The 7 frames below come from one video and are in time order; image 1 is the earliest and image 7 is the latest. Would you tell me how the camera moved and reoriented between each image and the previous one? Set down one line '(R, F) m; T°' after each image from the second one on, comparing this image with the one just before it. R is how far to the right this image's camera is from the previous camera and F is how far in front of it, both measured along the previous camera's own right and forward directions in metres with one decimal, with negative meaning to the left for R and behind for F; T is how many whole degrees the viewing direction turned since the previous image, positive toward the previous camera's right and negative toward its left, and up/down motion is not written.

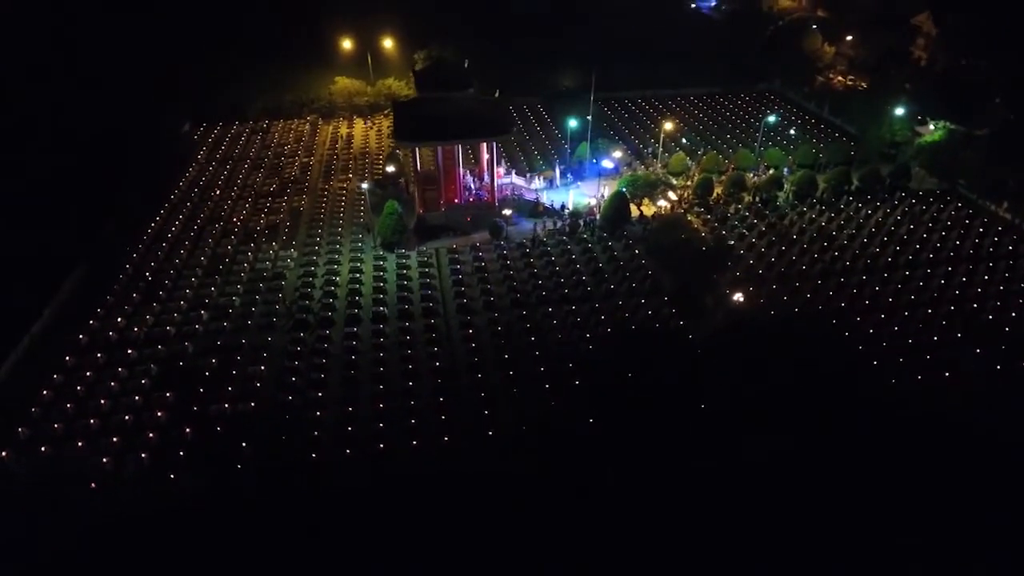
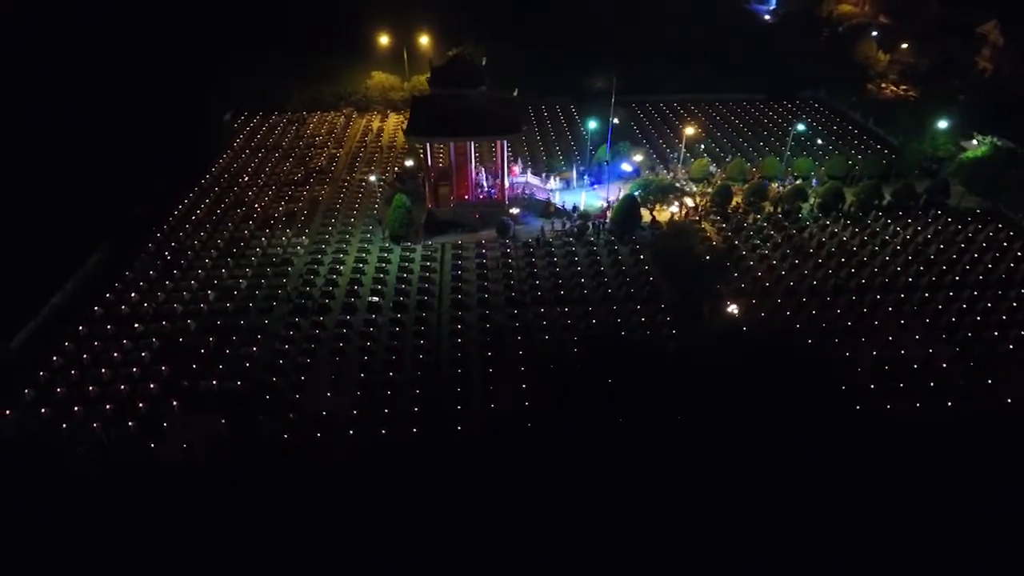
(+1.6, 0.0) m; -5°
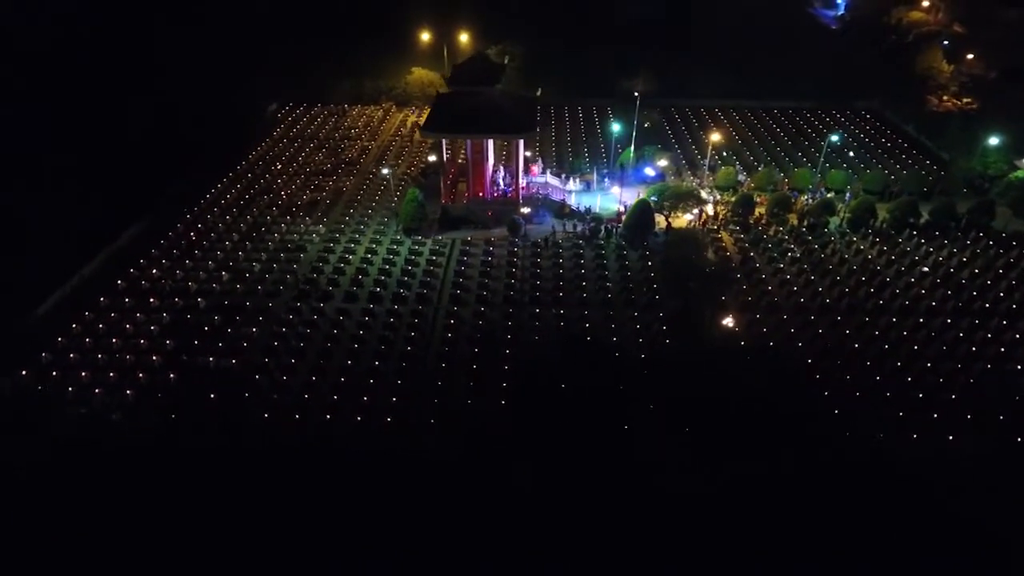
(+1.6, 0.0) m; -6°
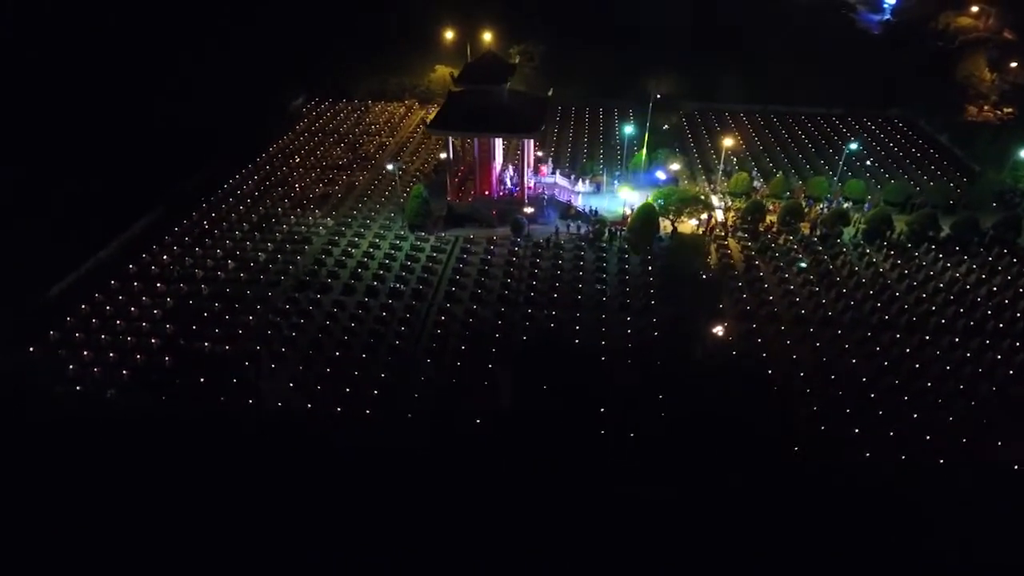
(+1.2, 0.0) m; -4°
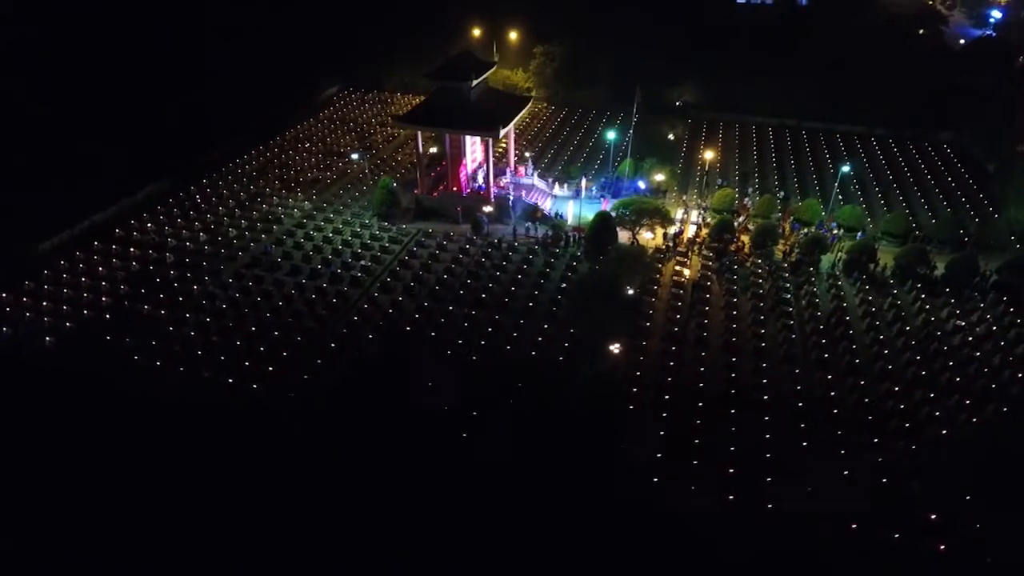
(+4.2, +0.5) m; -10°
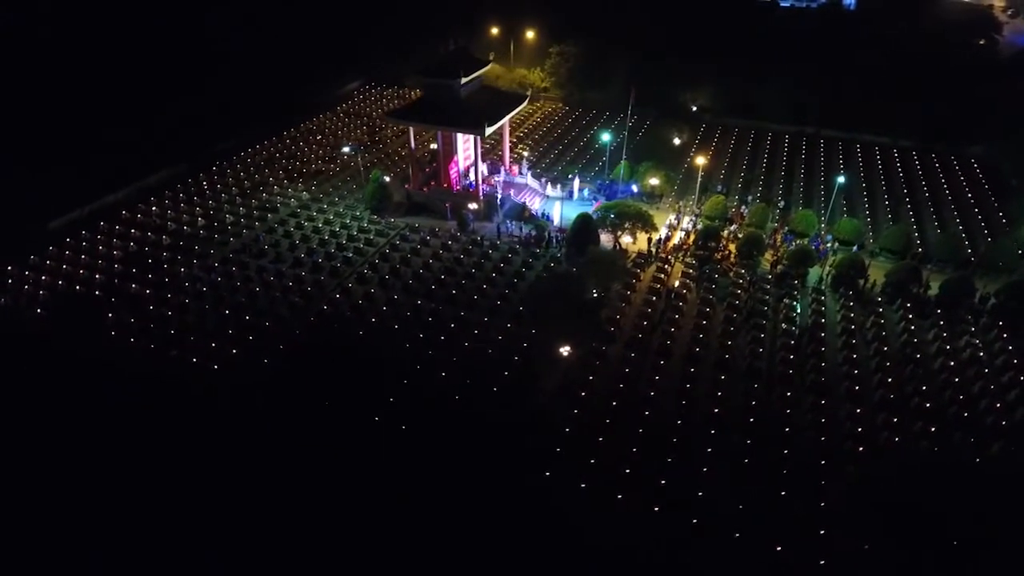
(+2.0, +0.1) m; -5°
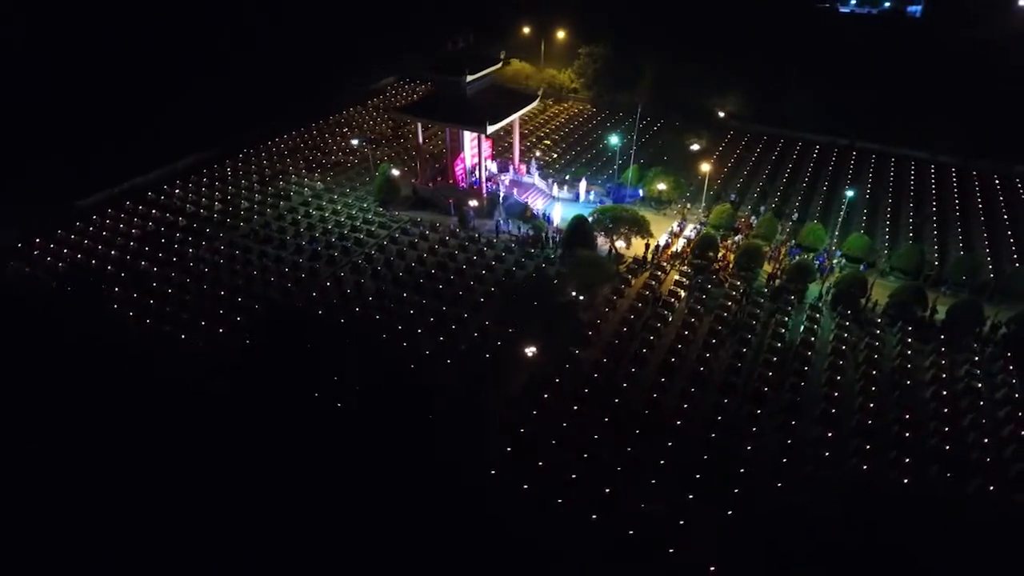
(+1.8, +0.2) m; -5°
